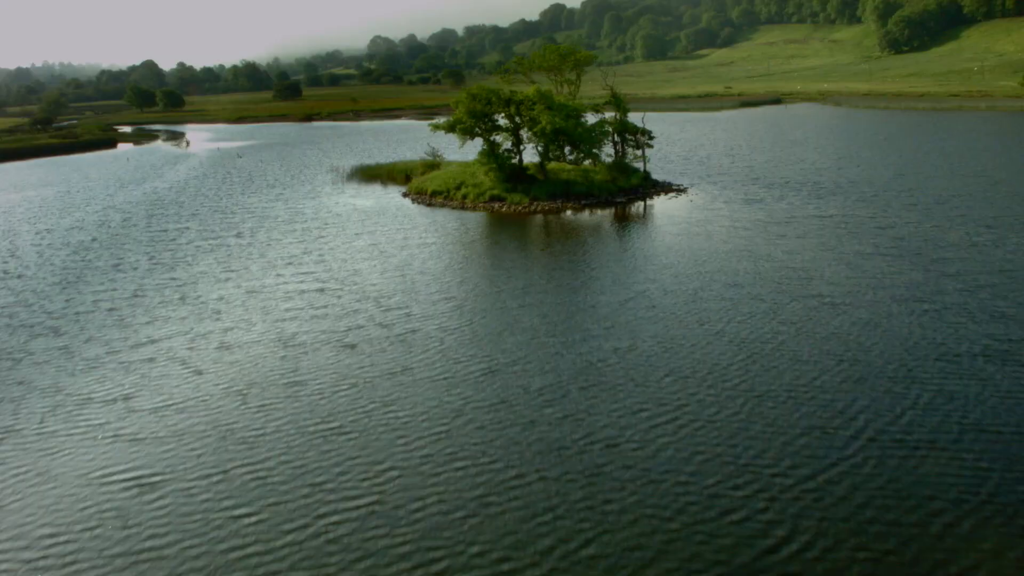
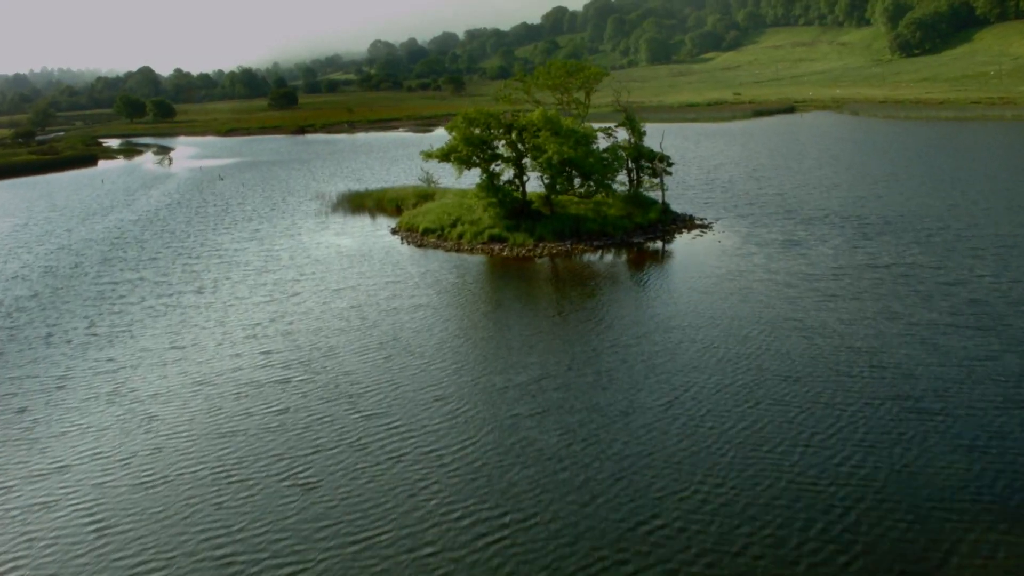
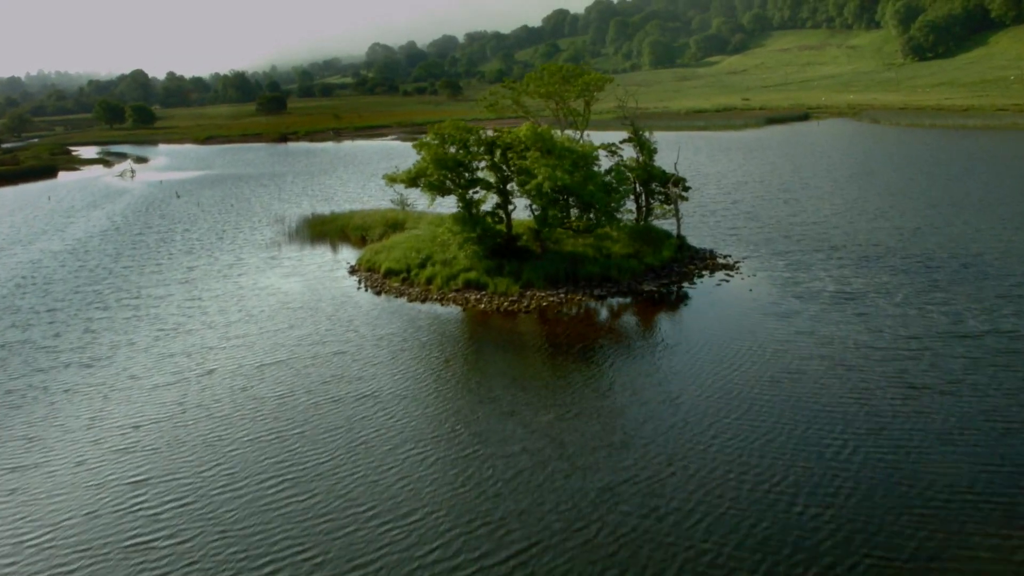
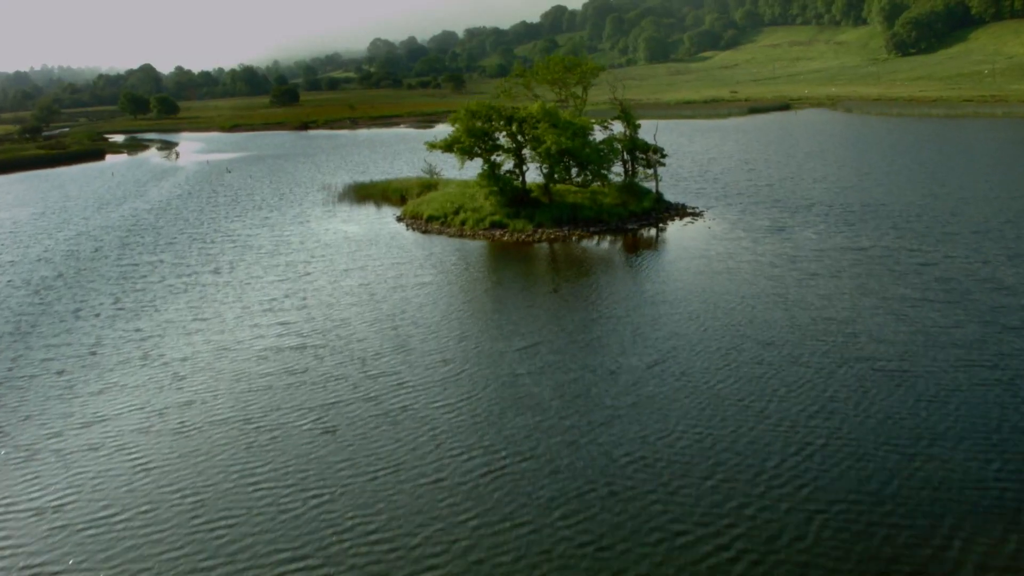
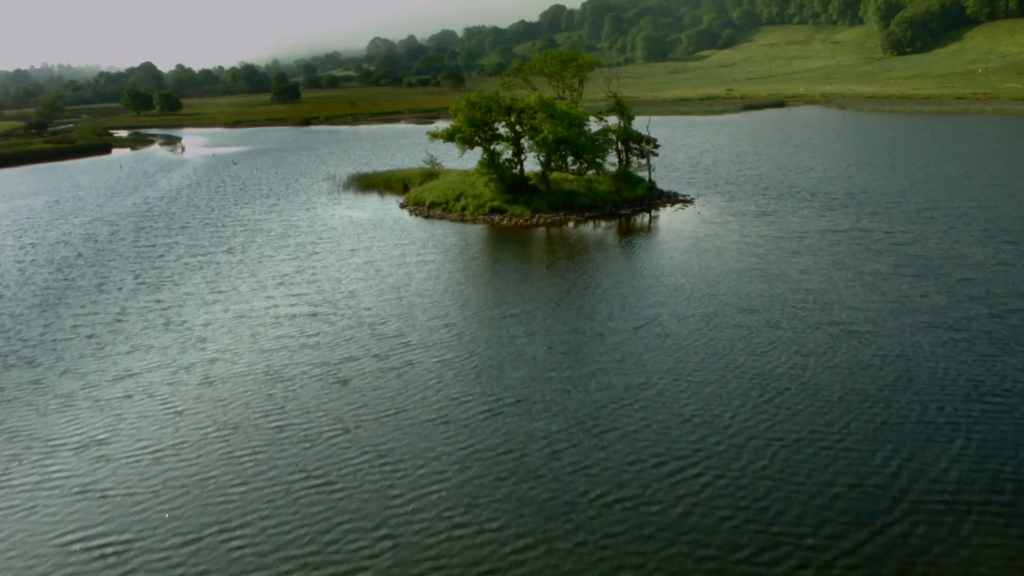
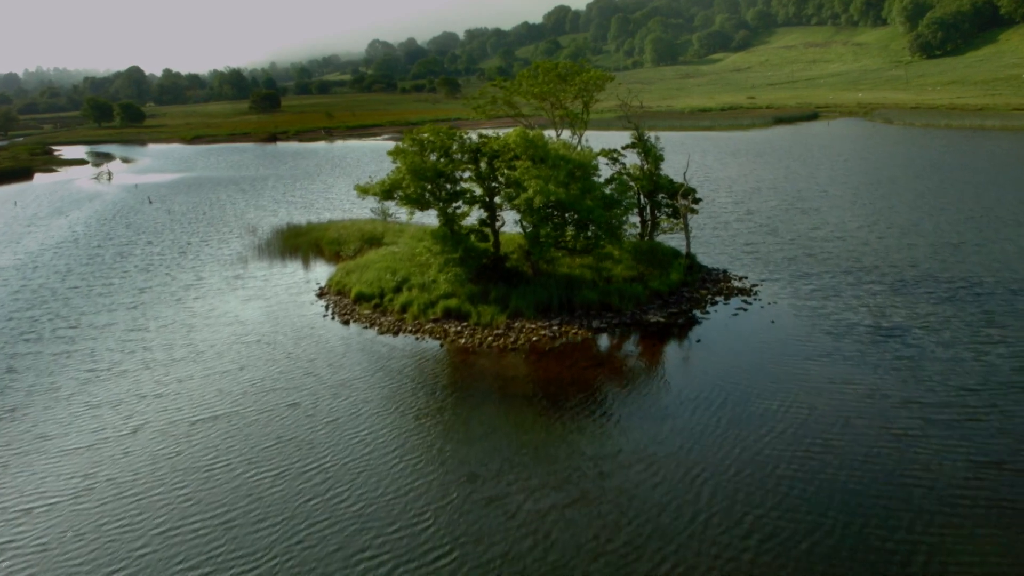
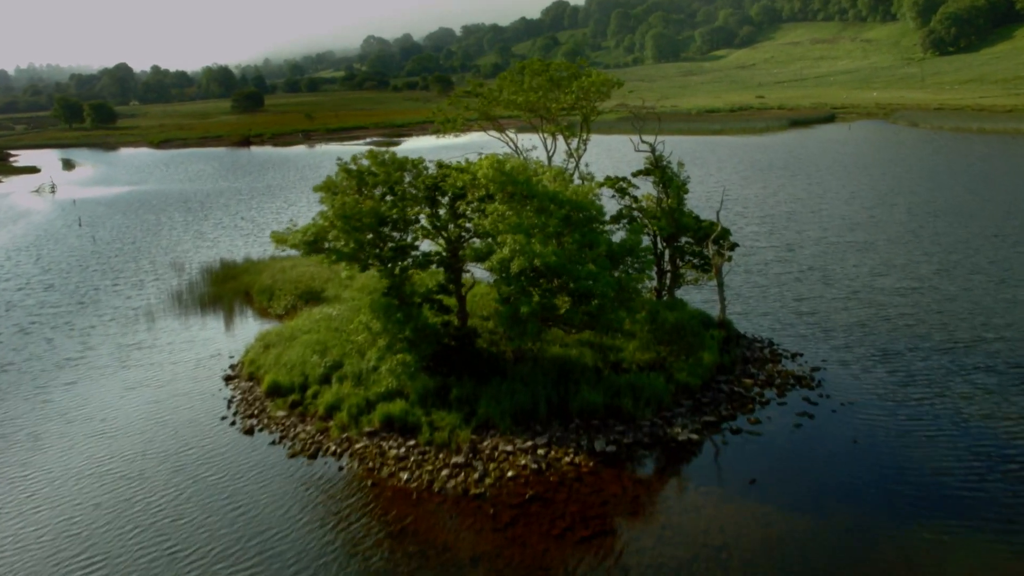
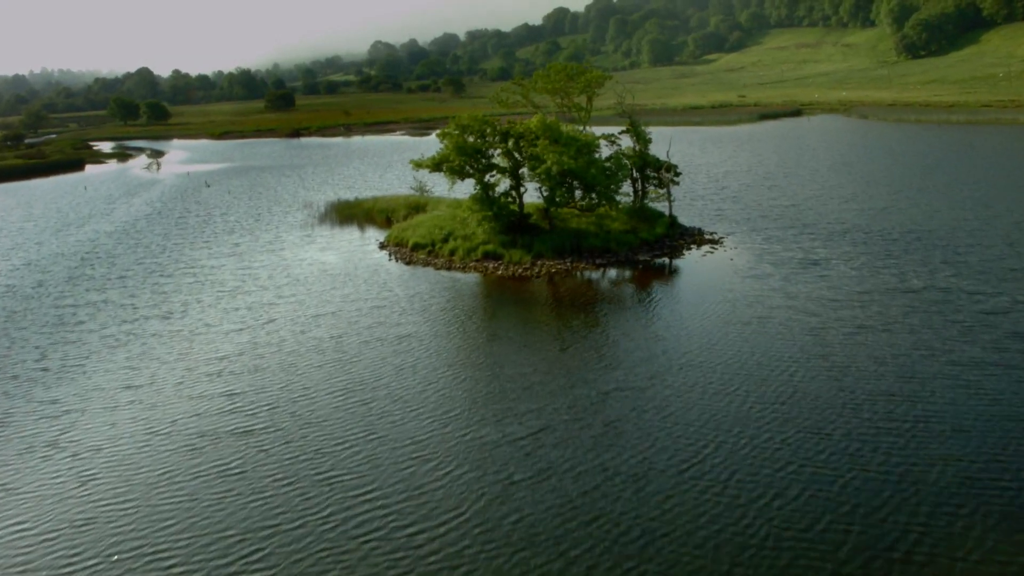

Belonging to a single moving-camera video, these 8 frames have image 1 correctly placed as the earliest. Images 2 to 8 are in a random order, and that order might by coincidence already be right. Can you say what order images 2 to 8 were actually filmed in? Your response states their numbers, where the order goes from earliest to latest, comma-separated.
5, 4, 2, 8, 3, 6, 7
